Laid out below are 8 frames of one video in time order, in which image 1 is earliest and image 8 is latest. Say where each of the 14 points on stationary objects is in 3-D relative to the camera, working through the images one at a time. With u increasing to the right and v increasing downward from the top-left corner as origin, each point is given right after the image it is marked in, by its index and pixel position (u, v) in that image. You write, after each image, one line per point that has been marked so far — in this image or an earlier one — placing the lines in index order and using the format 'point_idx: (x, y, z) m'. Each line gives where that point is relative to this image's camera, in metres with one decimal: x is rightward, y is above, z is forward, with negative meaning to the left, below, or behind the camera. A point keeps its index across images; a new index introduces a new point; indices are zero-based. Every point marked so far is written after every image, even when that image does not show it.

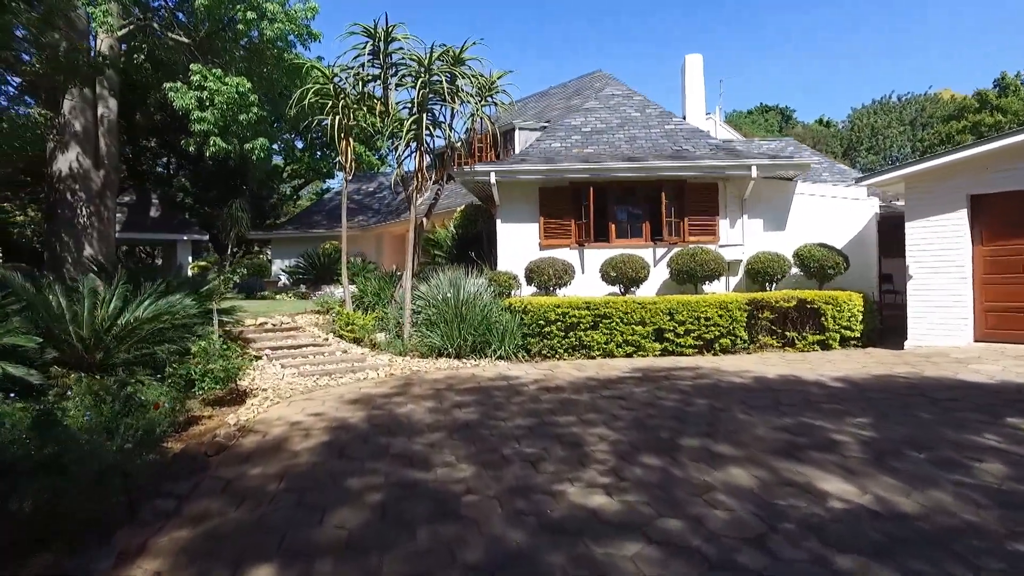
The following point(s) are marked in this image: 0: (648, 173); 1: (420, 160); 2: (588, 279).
0: (+2.2, +1.8, +11.7) m
1: (-1.4, +2.0, +11.0) m
2: (+1.3, +0.2, +12.2) m
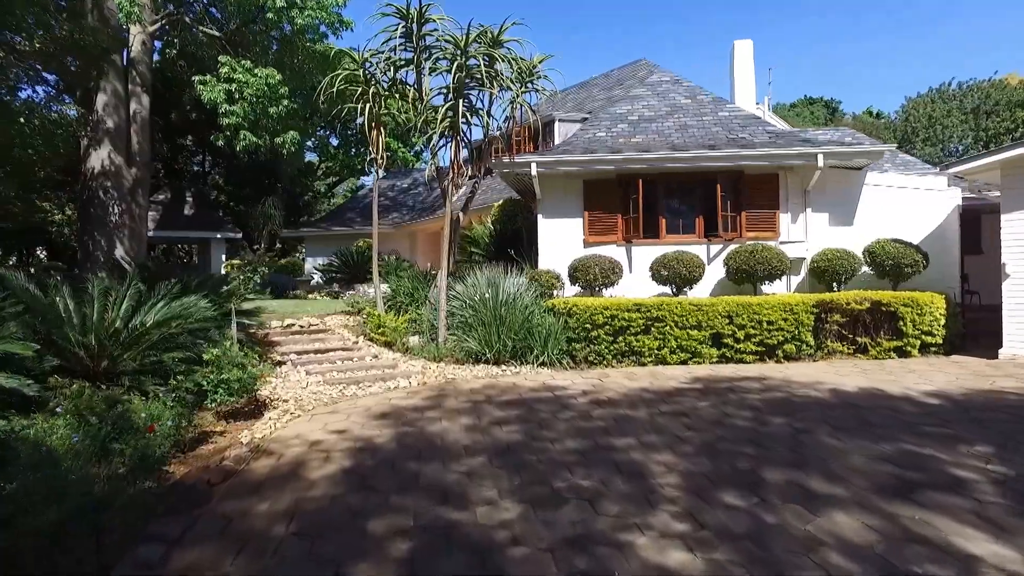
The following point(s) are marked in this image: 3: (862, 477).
0: (+2.8, +1.8, +10.7) m
1: (-0.8, +2.0, +10.2) m
2: (+2.0, +0.2, +11.3) m
3: (+2.1, -1.1, +4.3) m
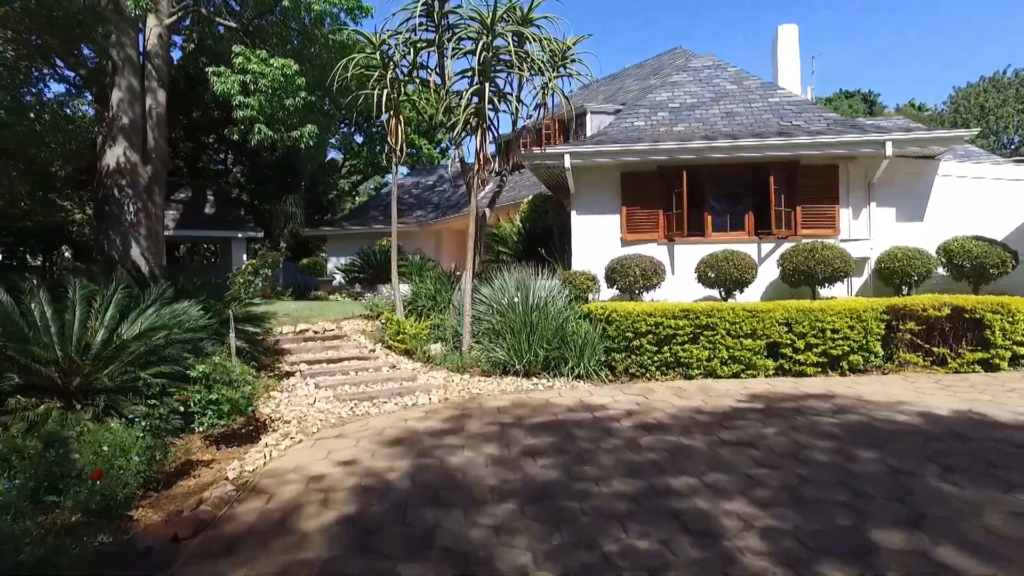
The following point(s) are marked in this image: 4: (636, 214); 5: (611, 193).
0: (+3.2, +1.8, +9.7) m
1: (-0.4, +1.9, +9.3) m
2: (+2.4, +0.1, +10.3) m
3: (+2.2, -1.2, +3.3) m
4: (+1.8, +1.1, +10.4) m
5: (+1.5, +1.4, +10.6) m
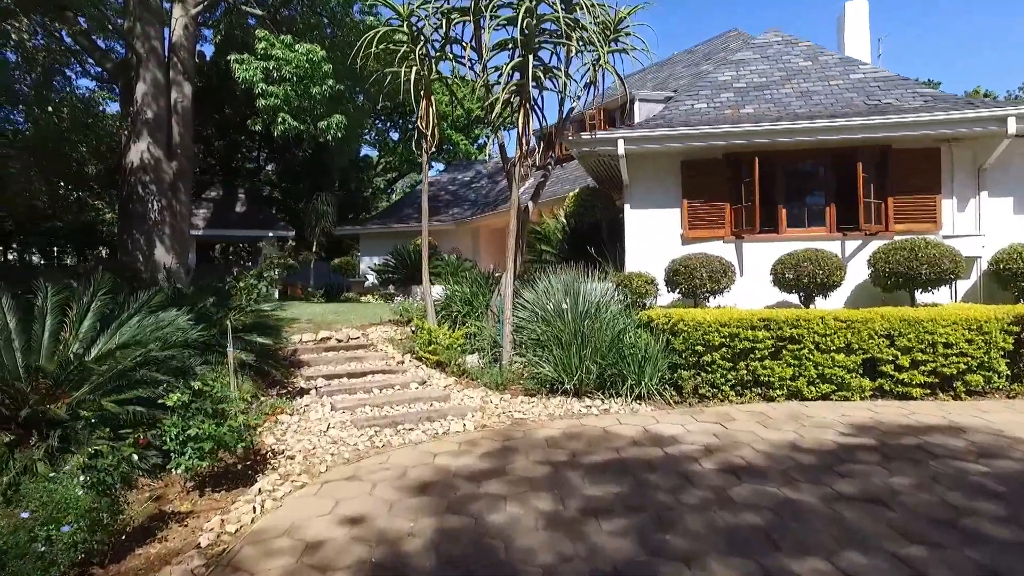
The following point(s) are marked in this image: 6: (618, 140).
0: (+3.8, +1.7, +8.4) m
1: (+0.2, +1.9, +8.2) m
2: (+3.0, +0.1, +9.0) m
3: (+2.4, -1.2, +2.0) m
4: (+2.4, +1.0, +9.1) m
5: (+2.1, +1.3, +9.3) m
6: (+1.3, +1.8, +8.8) m
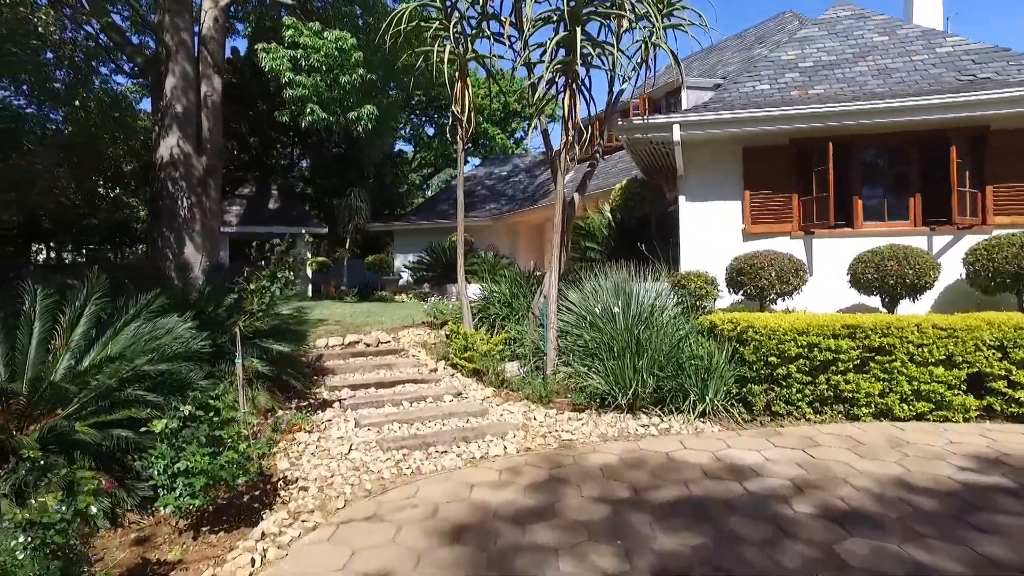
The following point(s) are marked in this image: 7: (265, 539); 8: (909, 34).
0: (+4.2, +1.7, +7.4) m
1: (+0.6, +1.9, +7.3) m
2: (+3.5, +0.1, +8.0) m
3: (+2.6, -1.3, +1.1) m
4: (+2.9, +1.0, +8.2) m
5: (+2.6, +1.3, +8.4) m
6: (+1.8, +1.8, +7.9) m
7: (-1.3, -1.3, +3.8) m
8: (+5.1, +3.2, +9.3) m
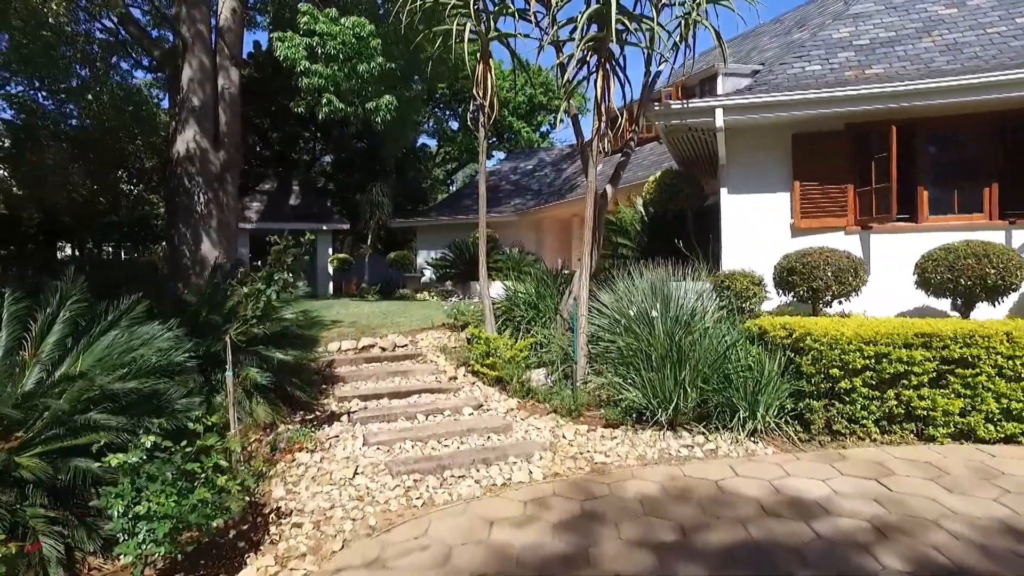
0: (+4.4, +1.7, +6.6) m
1: (+0.8, +1.9, +6.6) m
2: (+3.7, +0.1, +7.3) m
3: (+2.6, -1.3, +0.3) m
4: (+3.1, +1.0, +7.5) m
5: (+2.8, +1.3, +7.7) m
6: (+2.0, +1.8, +7.2) m
7: (-1.2, -1.3, +3.2) m
8: (+5.4, +3.2, +8.4) m
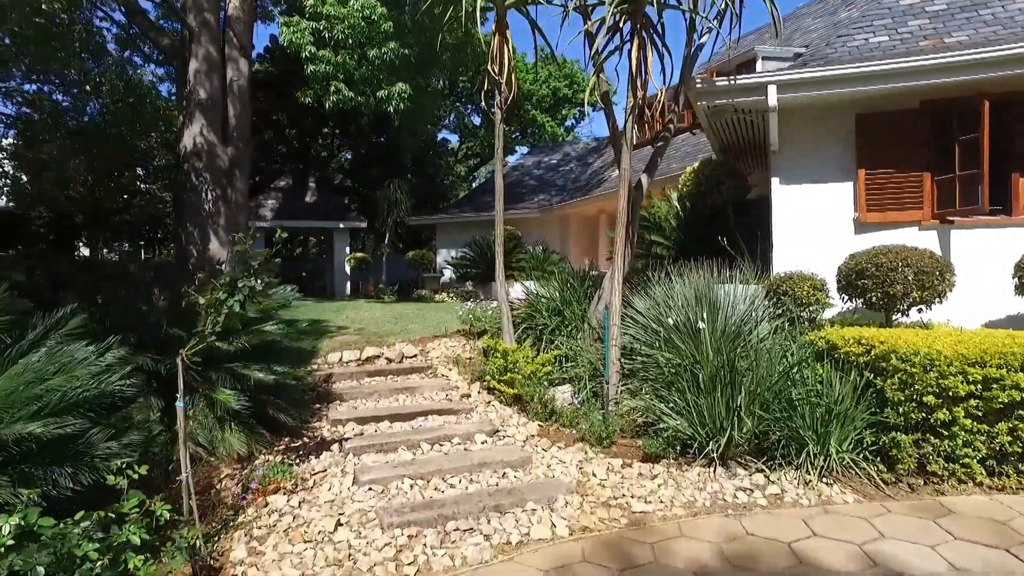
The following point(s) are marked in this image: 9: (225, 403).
0: (+4.6, +1.7, +5.5) m
1: (+1.0, +1.8, +5.7) m
2: (+3.9, 0.0, +6.2) m
3: (+2.5, -1.4, -0.7) m
4: (+3.3, +1.0, +6.4) m
5: (+3.0, +1.3, +6.6) m
6: (+2.2, +1.7, +6.2) m
7: (-1.1, -1.4, +2.3) m
8: (+5.6, +3.2, +7.3) m
9: (-1.8, -0.7, +4.6) m
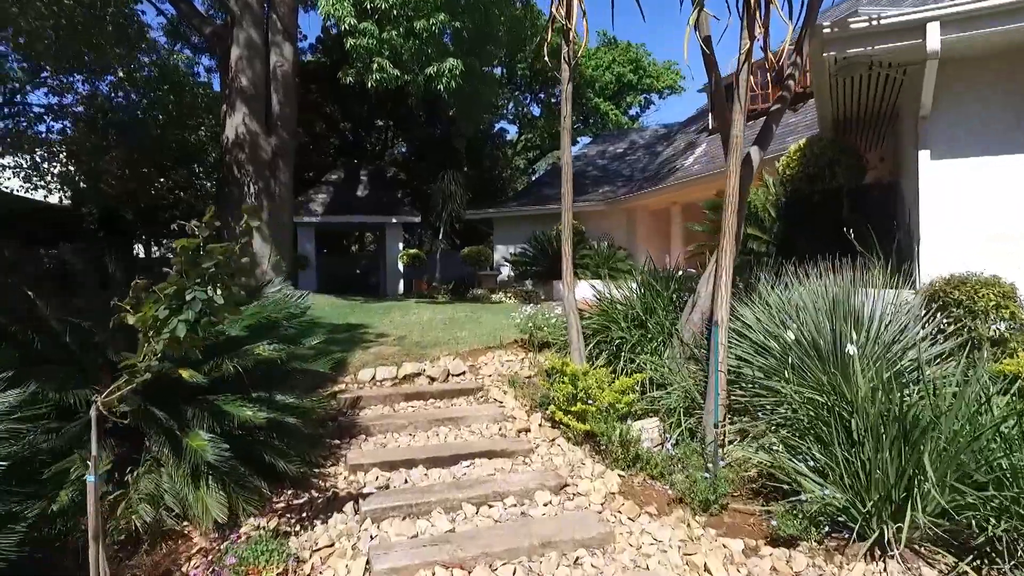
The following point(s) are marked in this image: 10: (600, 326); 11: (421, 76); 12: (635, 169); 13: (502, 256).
0: (+5.0, +1.6, +3.7) m
1: (+1.4, +1.8, +4.2) m
2: (+4.4, 0.0, +4.5) m
3: (+2.4, -1.4, -2.2) m
4: (+3.8, +0.9, +4.8) m
5: (+3.5, +1.2, +5.0) m
6: (+2.7, +1.7, +4.6) m
7: (-1.0, -1.4, +1.0) m
8: (+6.2, +3.2, +5.5) m
9: (-1.5, -0.8, +3.4) m
10: (+0.7, -0.3, +6.0) m
11: (-1.3, +3.2, +11.0) m
12: (+3.1, +3.0, +18.1) m
13: (-0.3, +0.8, +18.5) m
